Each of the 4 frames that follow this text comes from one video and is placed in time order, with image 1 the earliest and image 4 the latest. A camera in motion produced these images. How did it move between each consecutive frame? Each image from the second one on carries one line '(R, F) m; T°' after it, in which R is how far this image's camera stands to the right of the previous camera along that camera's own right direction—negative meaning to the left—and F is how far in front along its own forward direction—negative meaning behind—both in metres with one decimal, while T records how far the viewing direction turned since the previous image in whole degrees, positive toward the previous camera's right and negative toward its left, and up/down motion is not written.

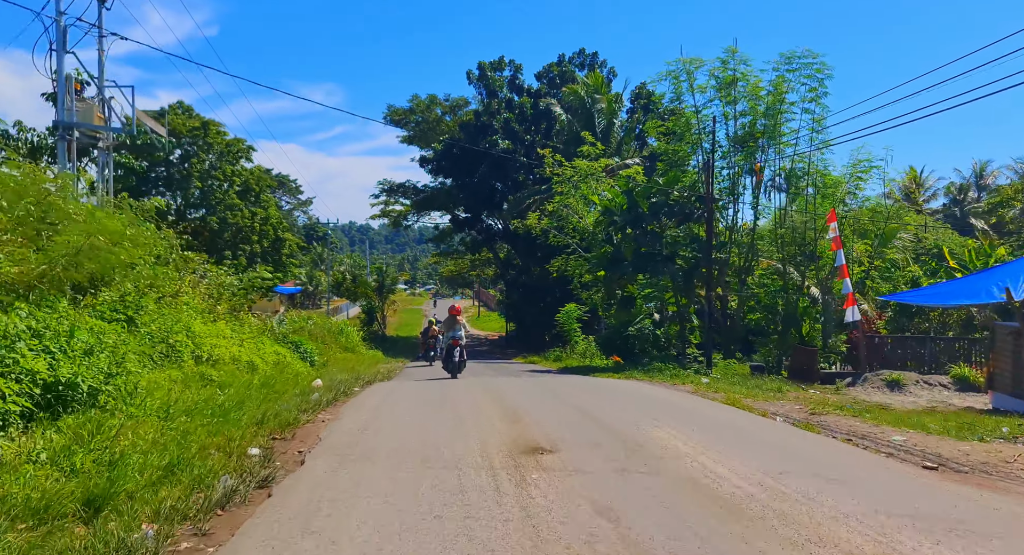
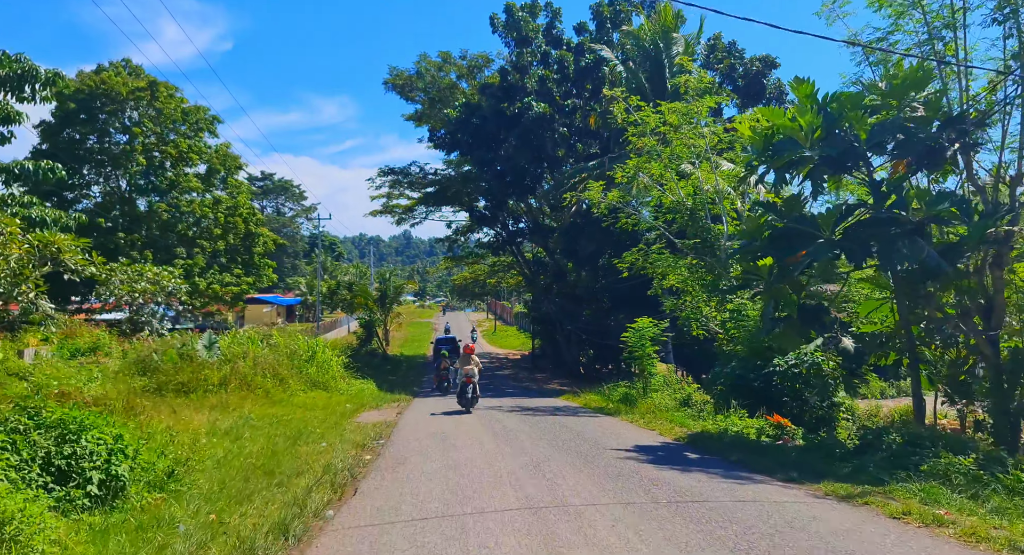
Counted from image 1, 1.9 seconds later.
(-0.9, +8.7) m; -1°
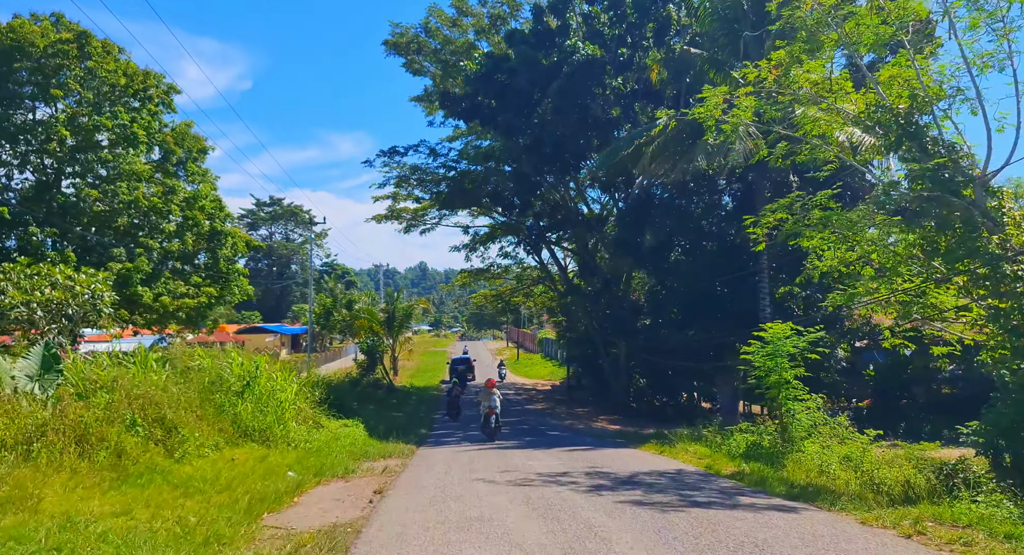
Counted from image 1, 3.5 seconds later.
(-0.6, +7.4) m; -1°
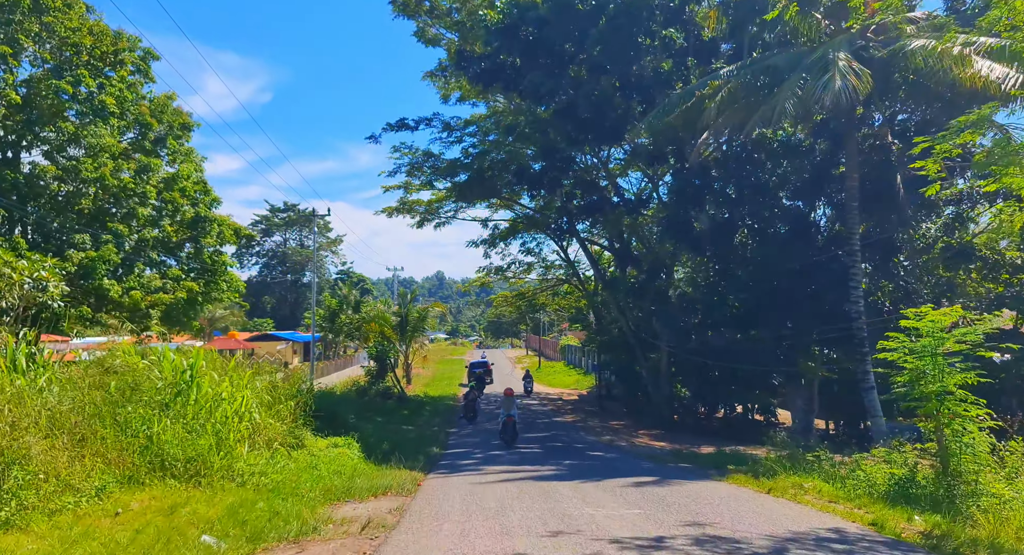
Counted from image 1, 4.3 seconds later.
(-0.3, +3.7) m; -1°
